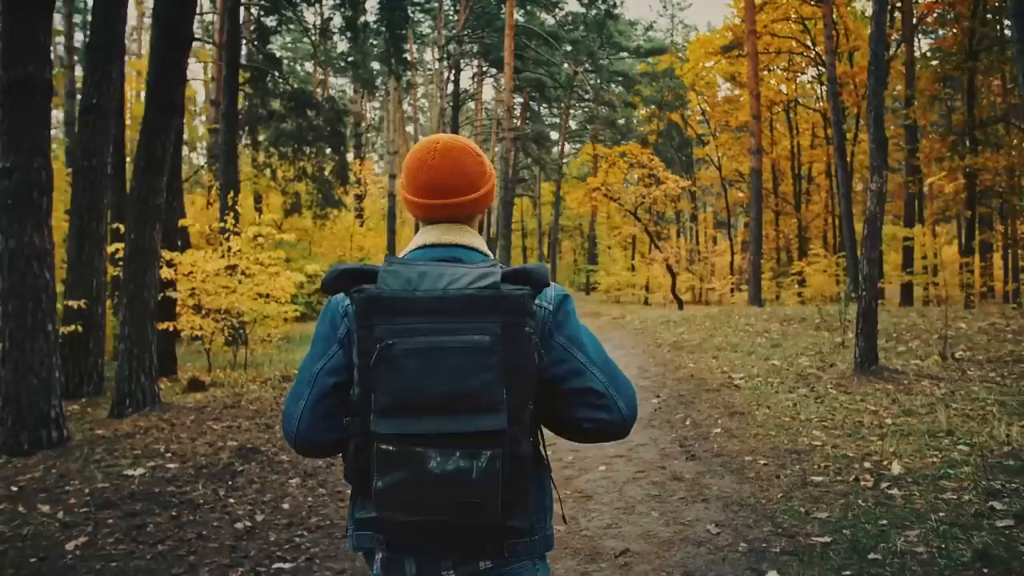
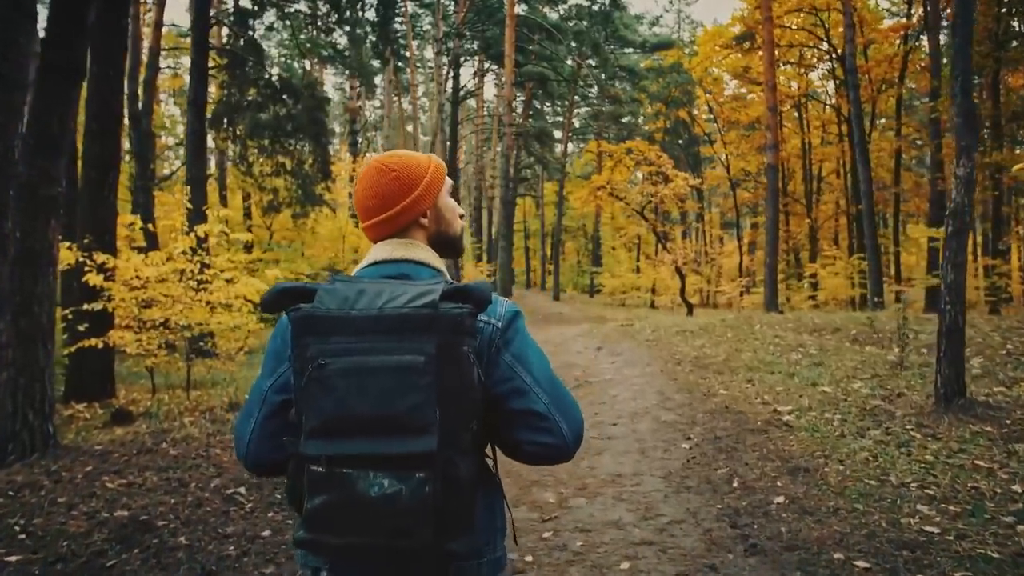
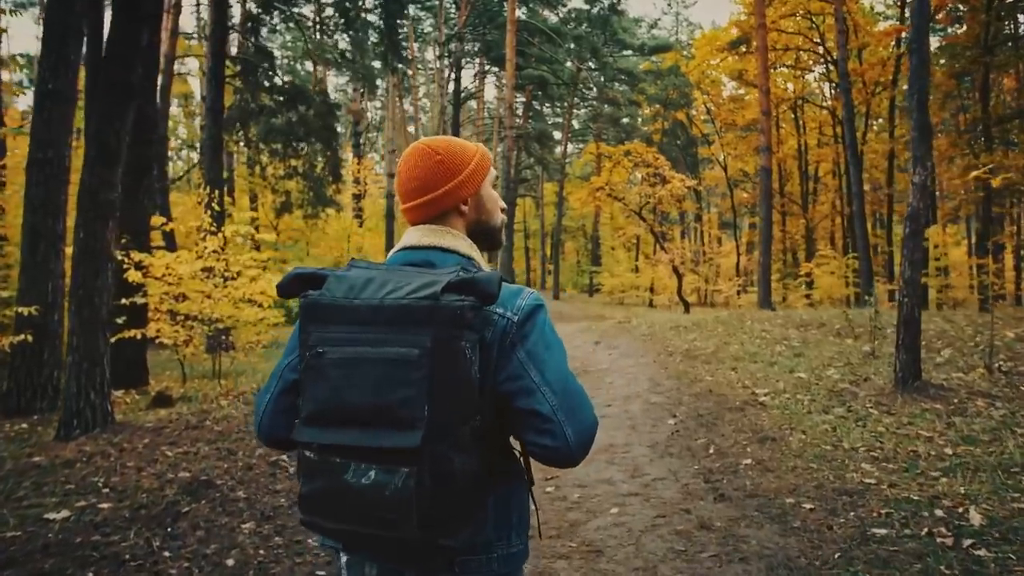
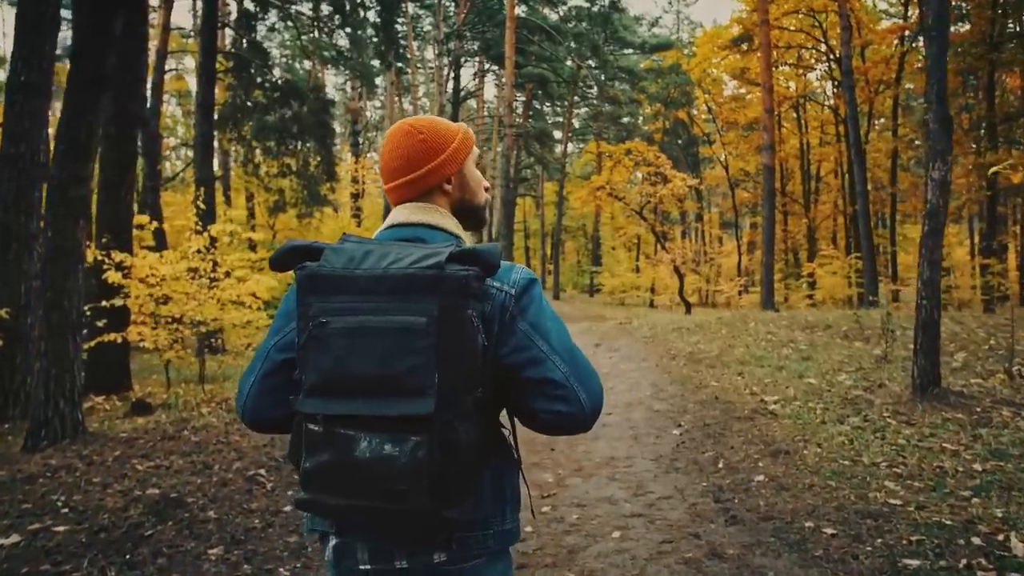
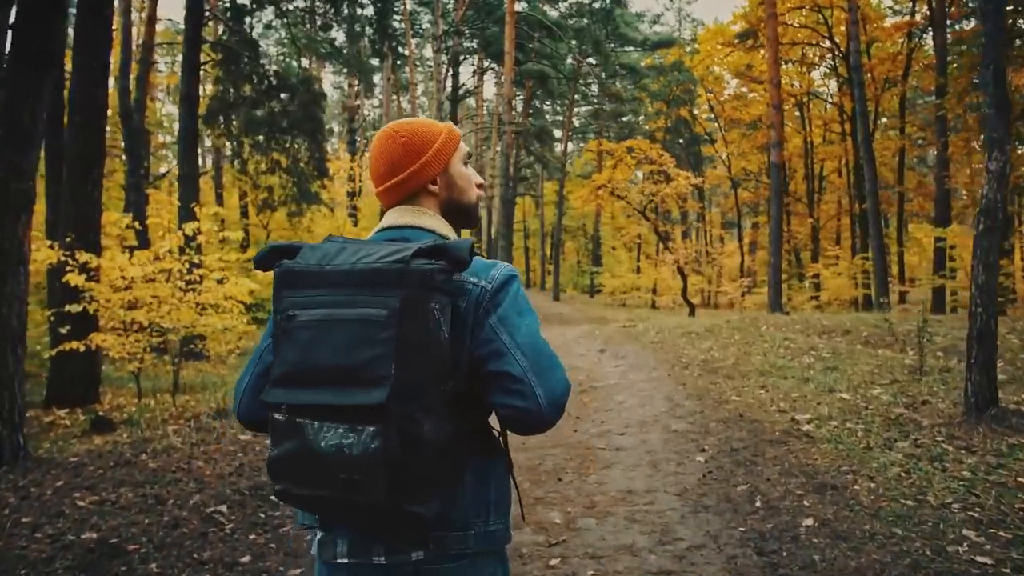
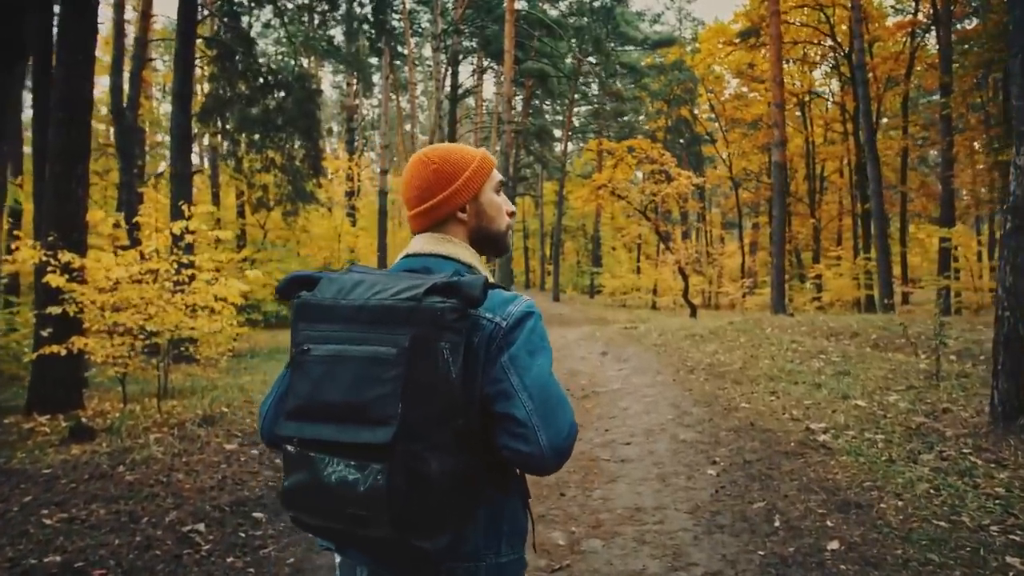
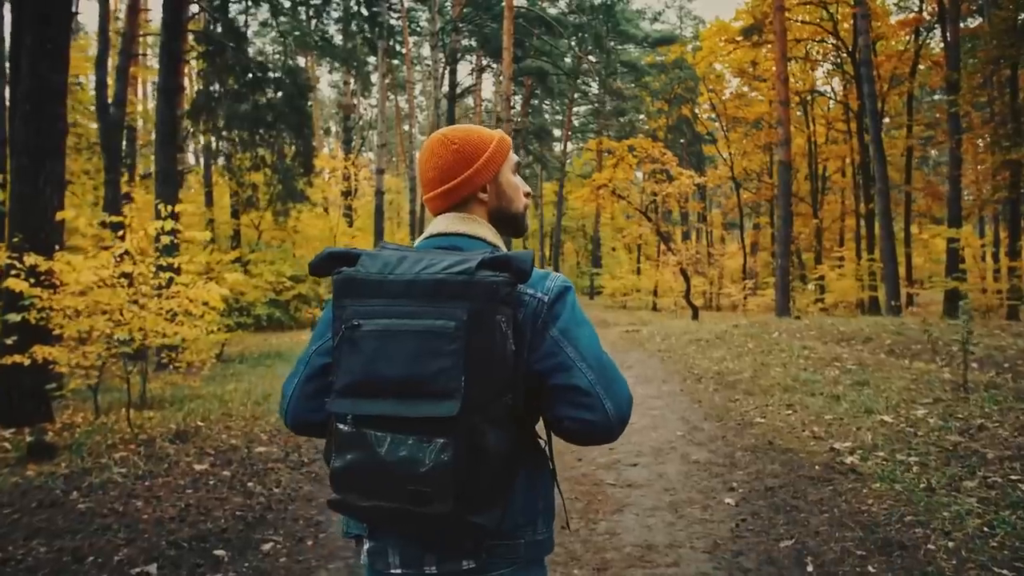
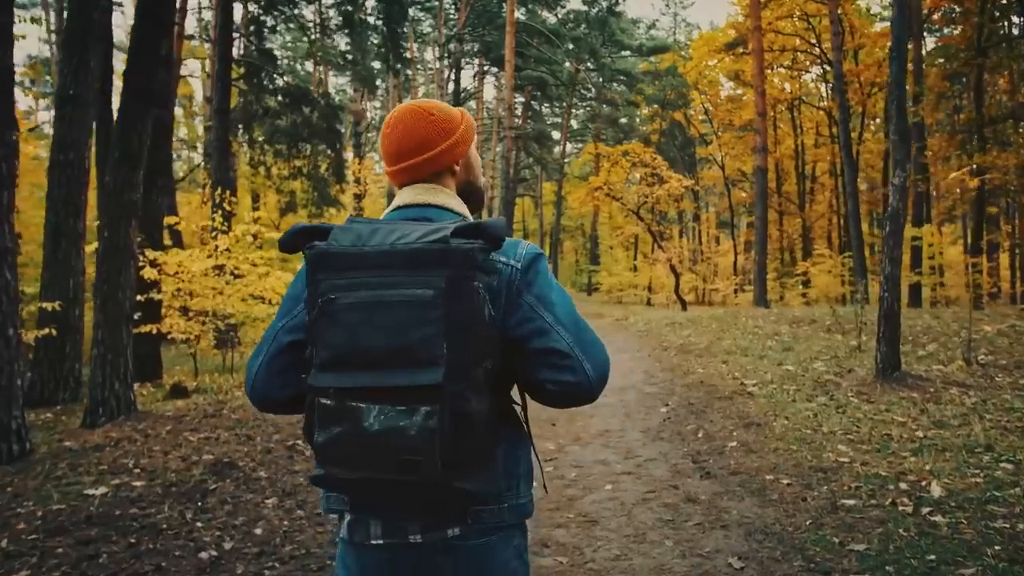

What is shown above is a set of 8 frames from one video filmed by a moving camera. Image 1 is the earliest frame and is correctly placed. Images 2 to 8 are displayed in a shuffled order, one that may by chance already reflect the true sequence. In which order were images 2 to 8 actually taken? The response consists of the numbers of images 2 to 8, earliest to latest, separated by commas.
8, 3, 4, 2, 5, 6, 7
